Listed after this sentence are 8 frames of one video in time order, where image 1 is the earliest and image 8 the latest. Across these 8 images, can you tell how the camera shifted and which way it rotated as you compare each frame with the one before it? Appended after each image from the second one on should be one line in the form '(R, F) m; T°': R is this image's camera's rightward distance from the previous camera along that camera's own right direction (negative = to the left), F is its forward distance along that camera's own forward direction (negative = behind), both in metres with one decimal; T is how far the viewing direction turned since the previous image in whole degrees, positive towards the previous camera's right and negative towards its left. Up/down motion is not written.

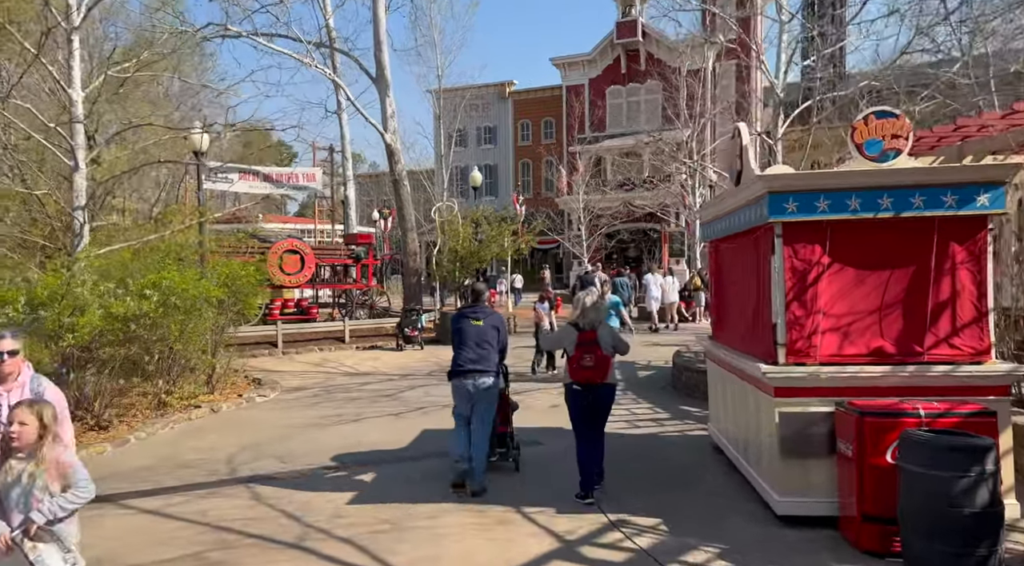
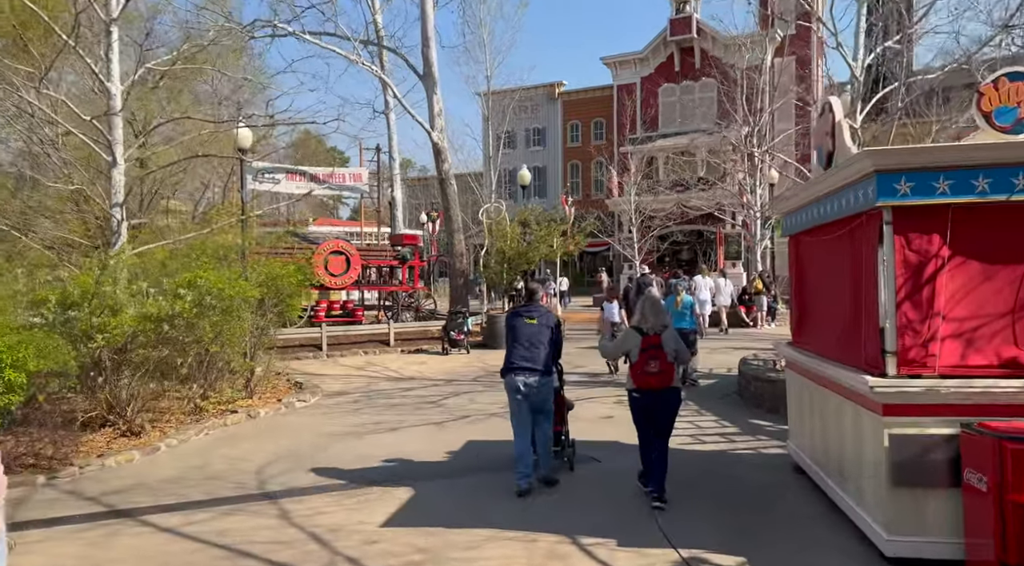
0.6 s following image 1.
(-0.1, +0.7) m; -3°
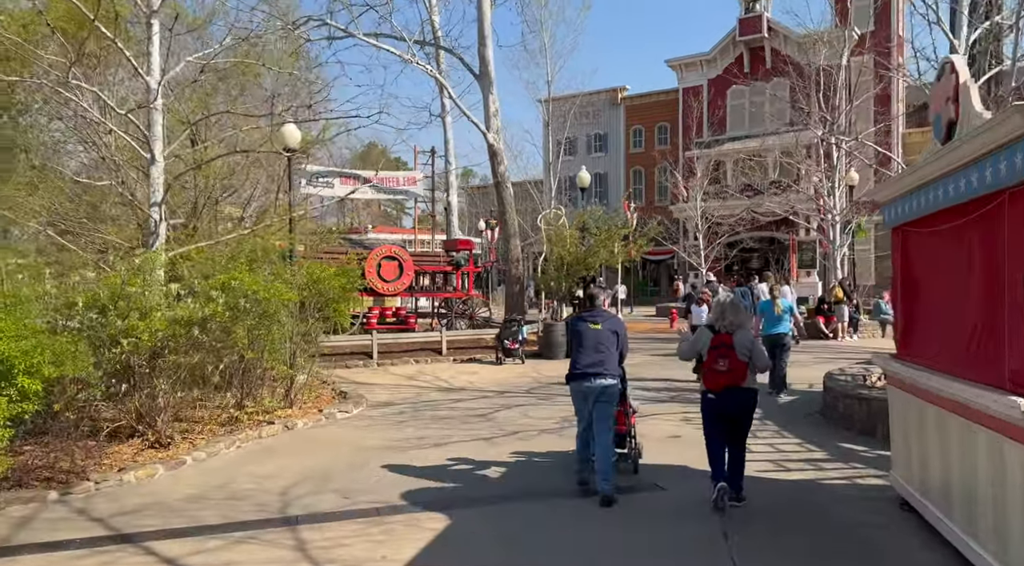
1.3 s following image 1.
(+0.1, +0.8) m; -4°
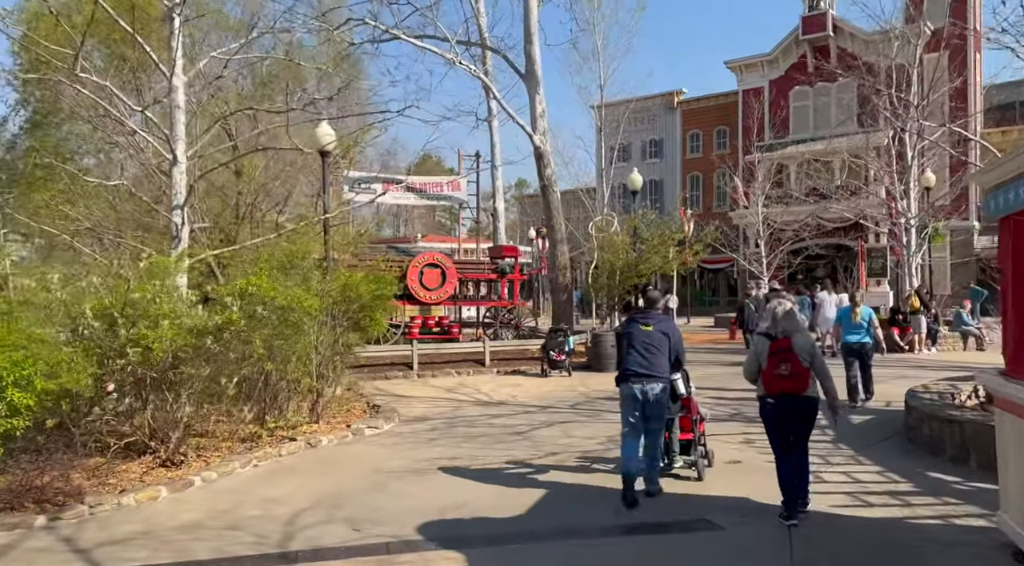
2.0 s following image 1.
(+0.2, +0.8) m; -4°
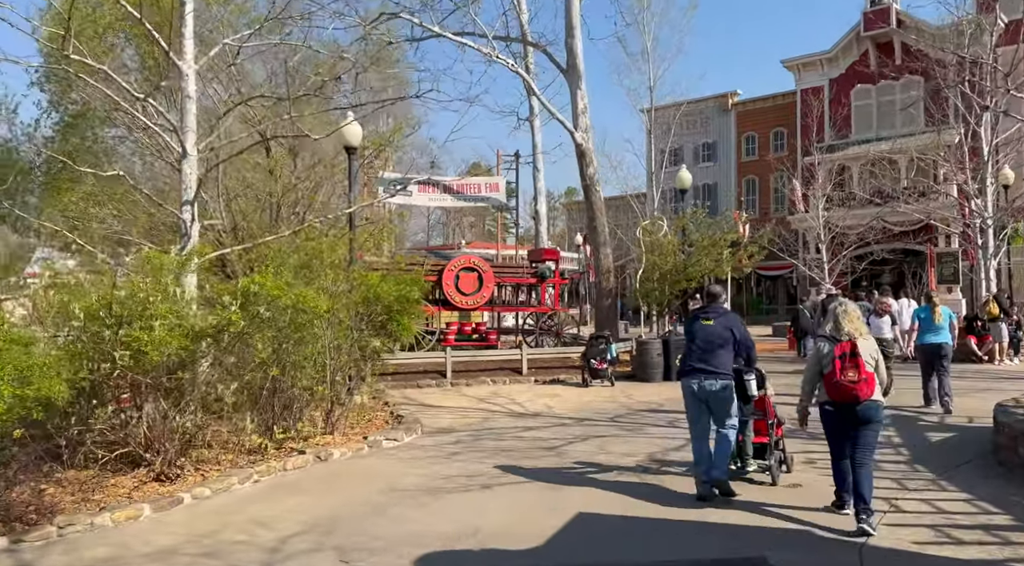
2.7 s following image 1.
(+0.2, +0.9) m; -4°
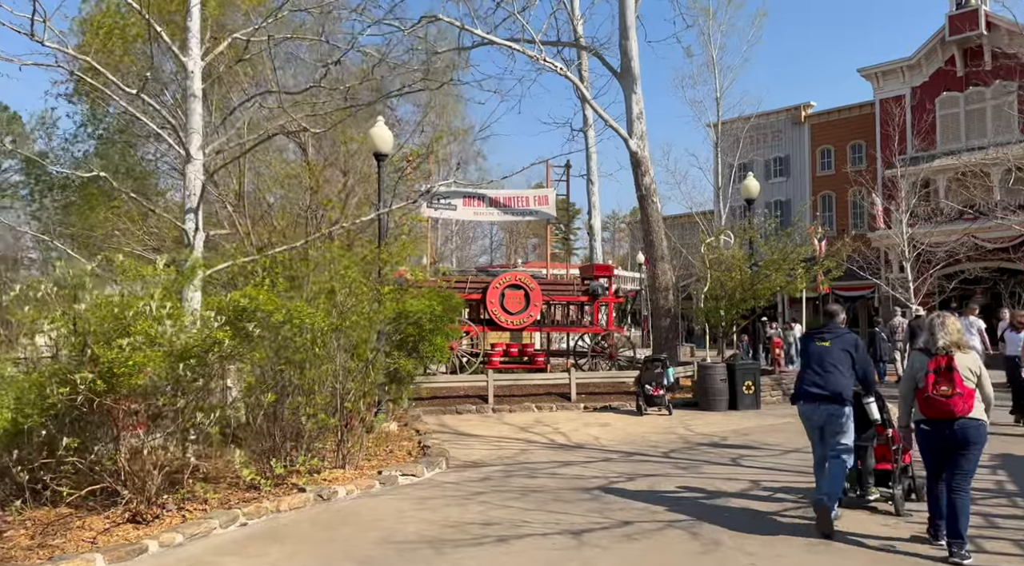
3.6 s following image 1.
(+0.3, +1.1) m; -5°
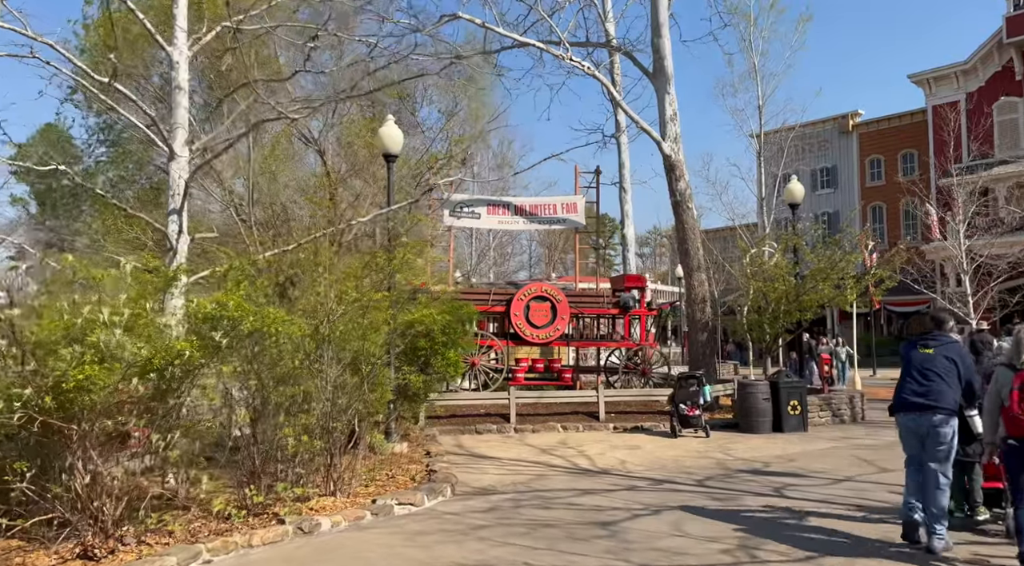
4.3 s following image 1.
(+0.3, +0.9) m; -3°
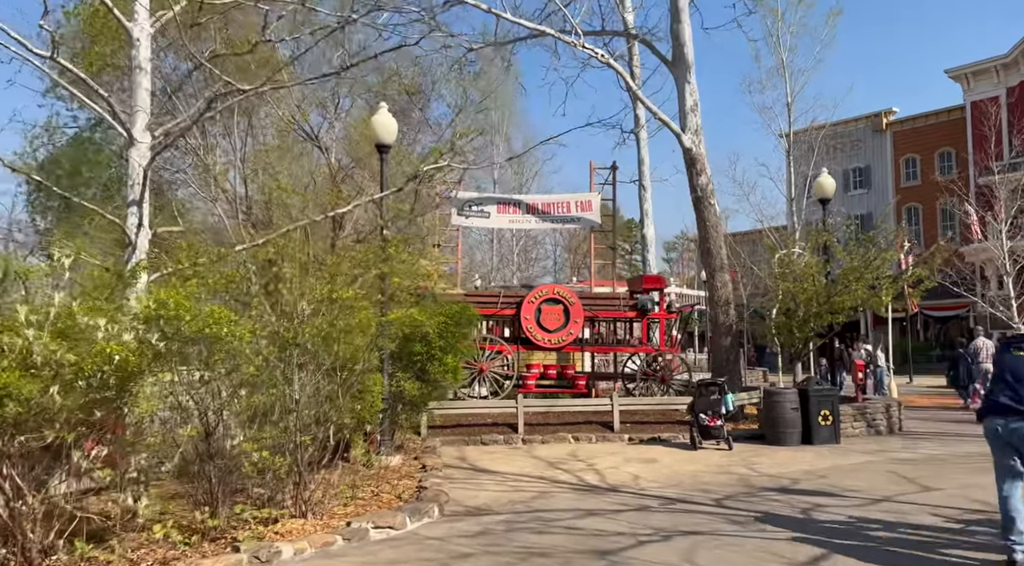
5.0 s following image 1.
(+0.3, +0.8) m; -2°
